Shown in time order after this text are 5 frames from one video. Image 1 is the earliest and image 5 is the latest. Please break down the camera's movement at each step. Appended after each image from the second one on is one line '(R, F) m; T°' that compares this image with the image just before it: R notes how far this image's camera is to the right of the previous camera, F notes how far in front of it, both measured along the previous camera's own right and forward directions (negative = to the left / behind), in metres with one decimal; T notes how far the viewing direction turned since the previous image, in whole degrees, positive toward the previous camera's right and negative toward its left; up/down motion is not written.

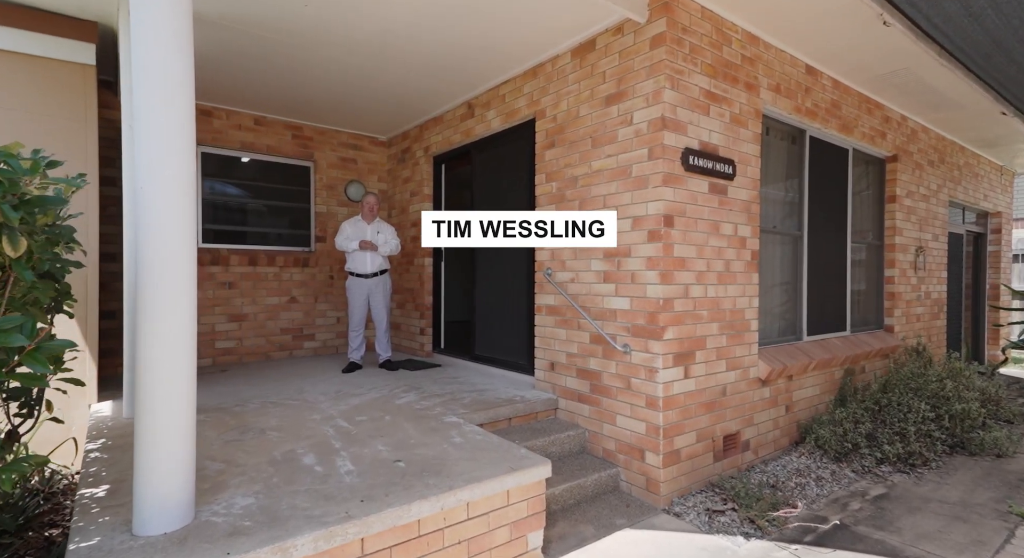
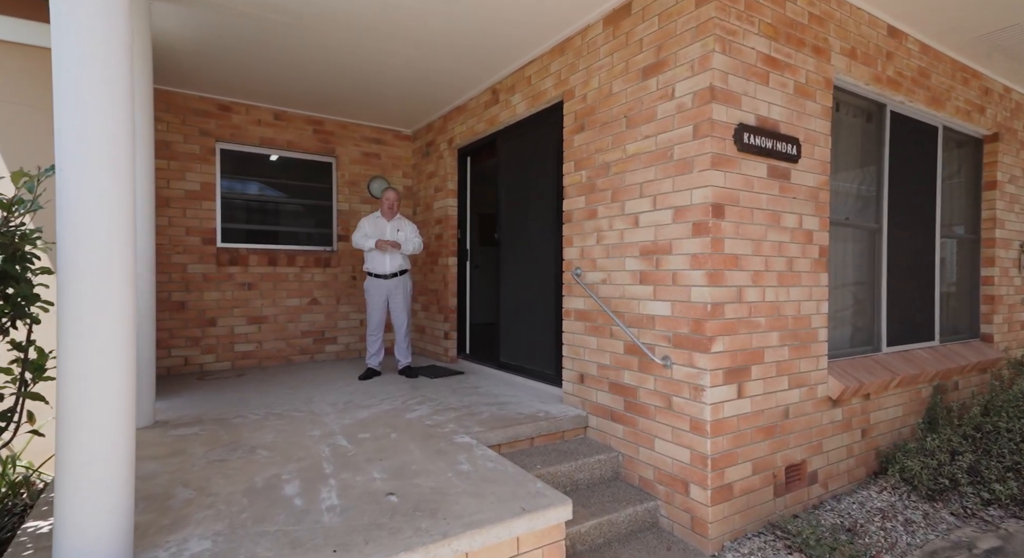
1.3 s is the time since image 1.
(+0.1, +0.4) m; -5°
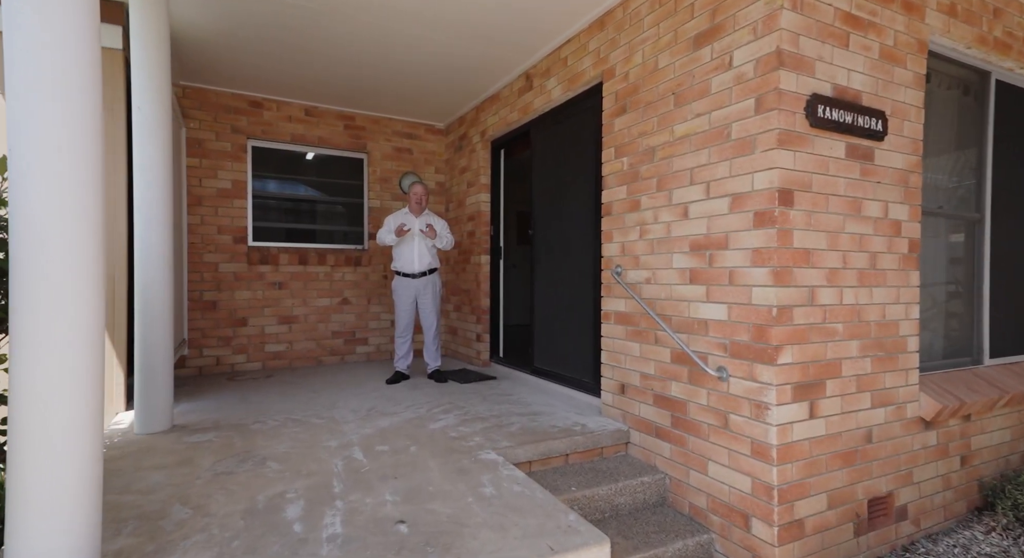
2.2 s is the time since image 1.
(0.0, +0.3) m; -5°
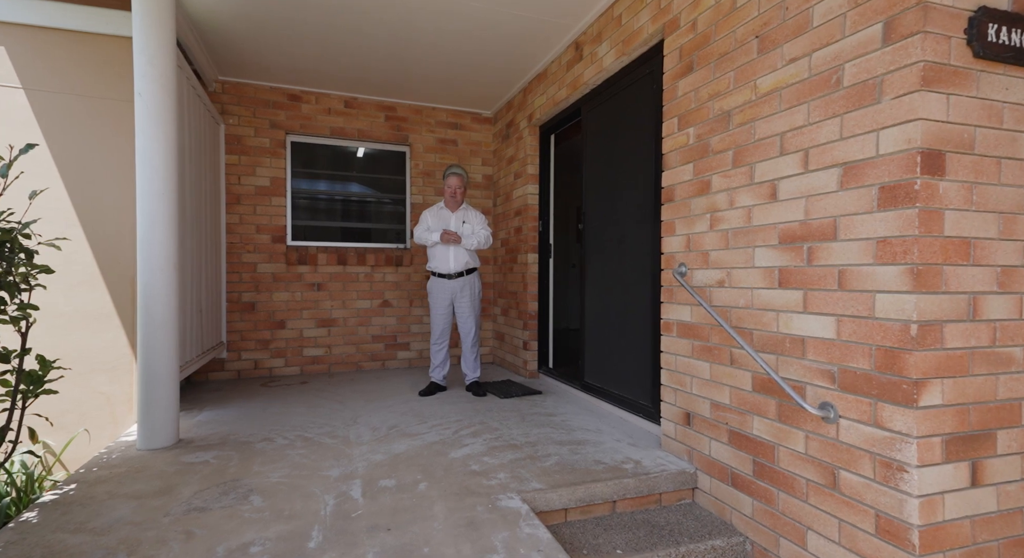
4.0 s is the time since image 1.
(+0.2, +0.5) m; -8°
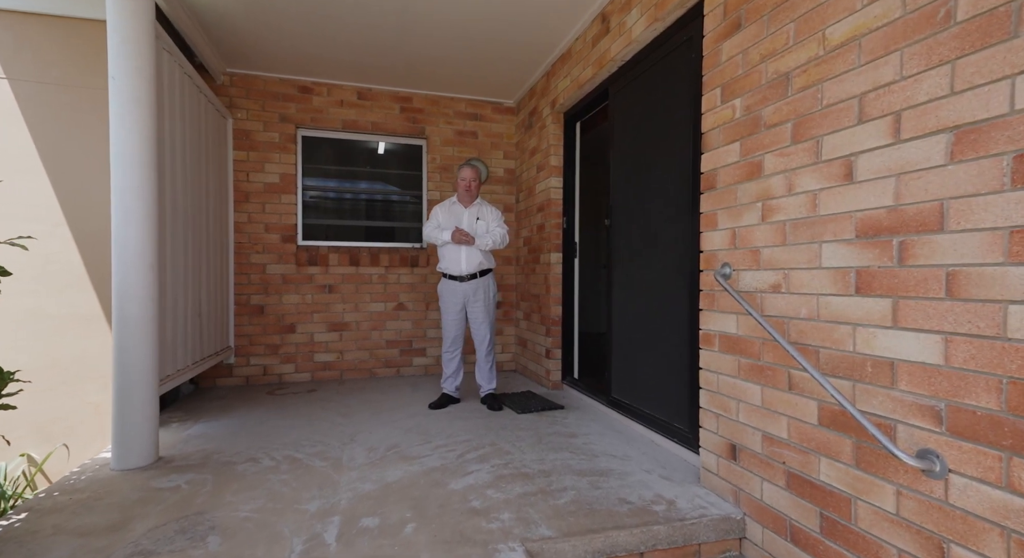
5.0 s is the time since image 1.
(+0.1, +0.4) m; -4°
